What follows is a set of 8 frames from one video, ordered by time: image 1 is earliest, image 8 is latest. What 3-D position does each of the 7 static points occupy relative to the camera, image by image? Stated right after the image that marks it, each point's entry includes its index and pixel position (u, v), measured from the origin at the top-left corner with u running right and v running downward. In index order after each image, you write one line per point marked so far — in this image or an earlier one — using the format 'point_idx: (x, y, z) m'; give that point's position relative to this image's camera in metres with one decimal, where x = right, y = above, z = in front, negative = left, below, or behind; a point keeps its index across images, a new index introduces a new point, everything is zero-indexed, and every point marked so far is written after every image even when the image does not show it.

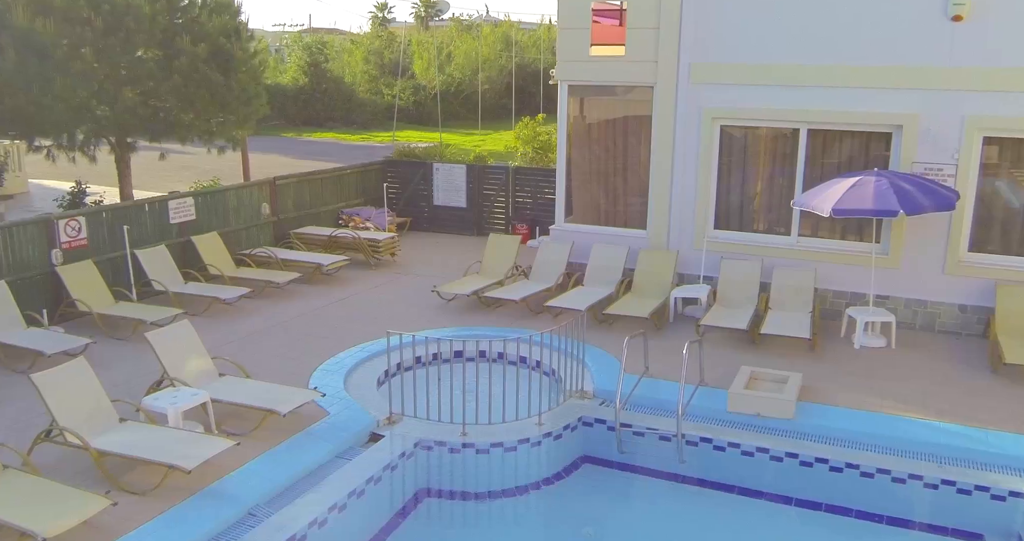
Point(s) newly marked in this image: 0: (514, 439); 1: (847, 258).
0: (0.0, -1.7, +7.9) m
1: (+4.2, +0.1, +9.9) m
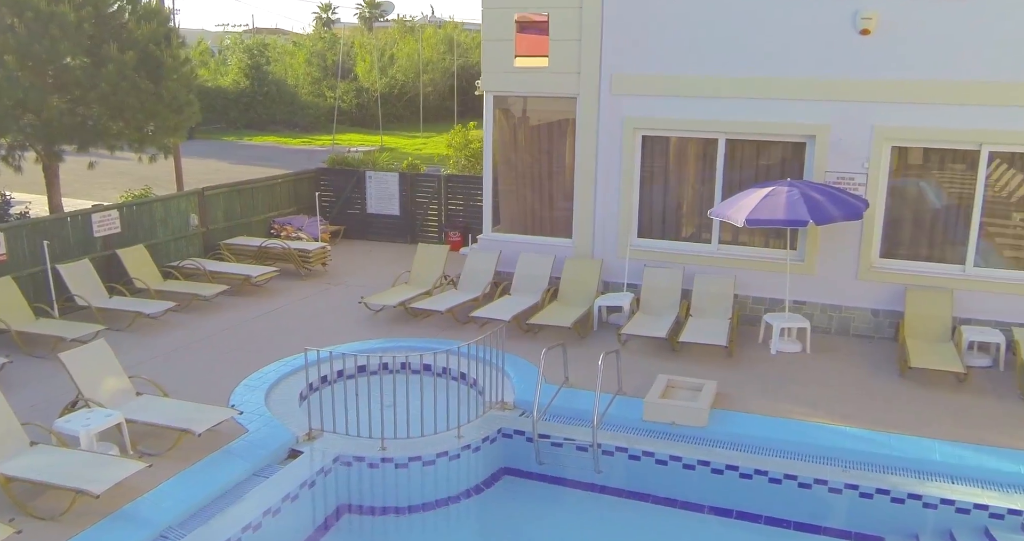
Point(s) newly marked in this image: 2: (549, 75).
0: (-0.8, -1.8, +8.0) m
1: (+3.2, +0.1, +10.1) m
2: (+0.5, +2.7, +10.6) m
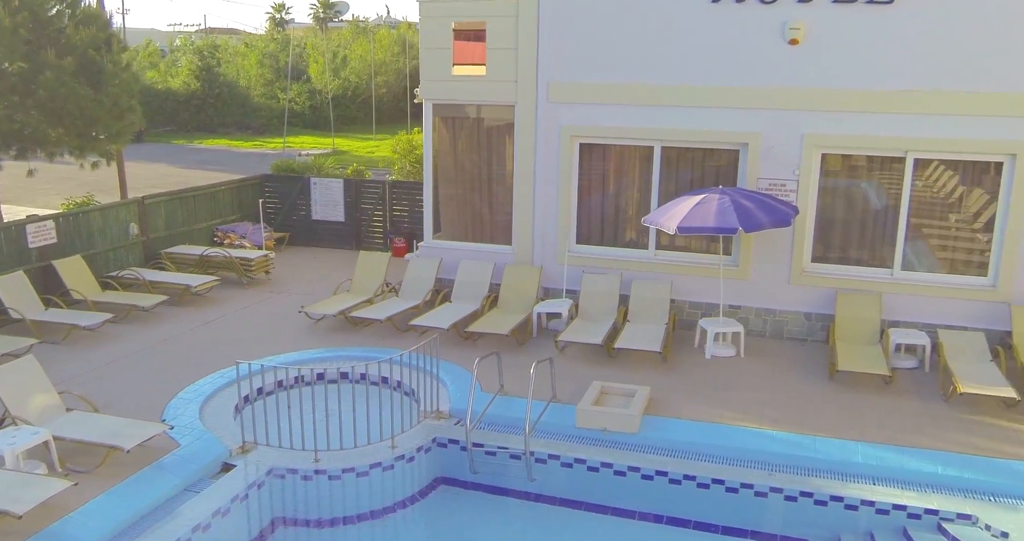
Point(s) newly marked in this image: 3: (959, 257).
0: (-1.5, -2.0, +8.0) m
1: (+2.4, 0.0, +10.3) m
2: (-0.3, +2.6, +10.7) m
3: (+5.7, +0.2, +9.9) m
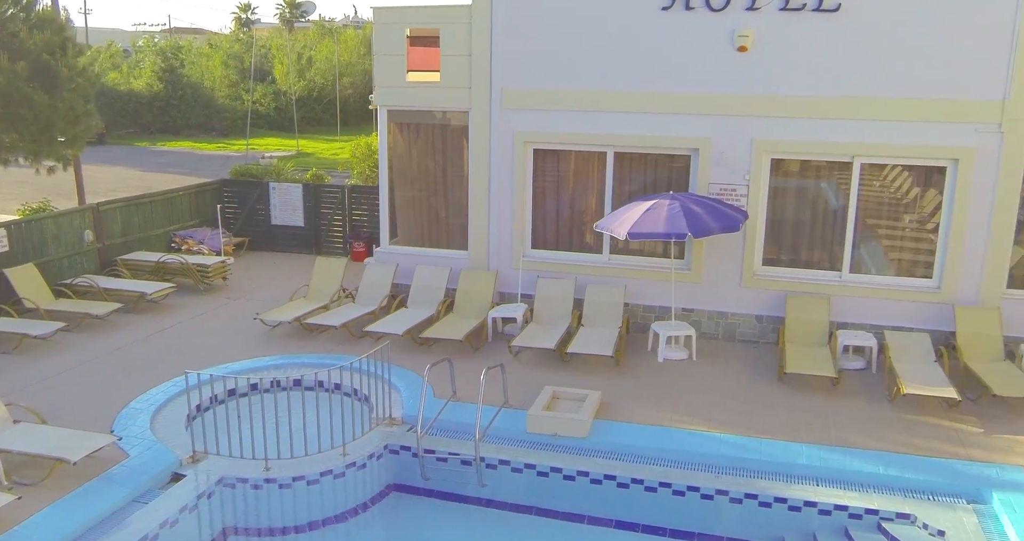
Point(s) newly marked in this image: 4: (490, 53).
0: (-2.0, -2.1, +8.0) m
1: (+1.8, -0.1, +10.4) m
2: (-0.9, +2.5, +10.7) m
3: (+5.1, +0.1, +10.1) m
4: (-0.3, +2.9, +10.4) m
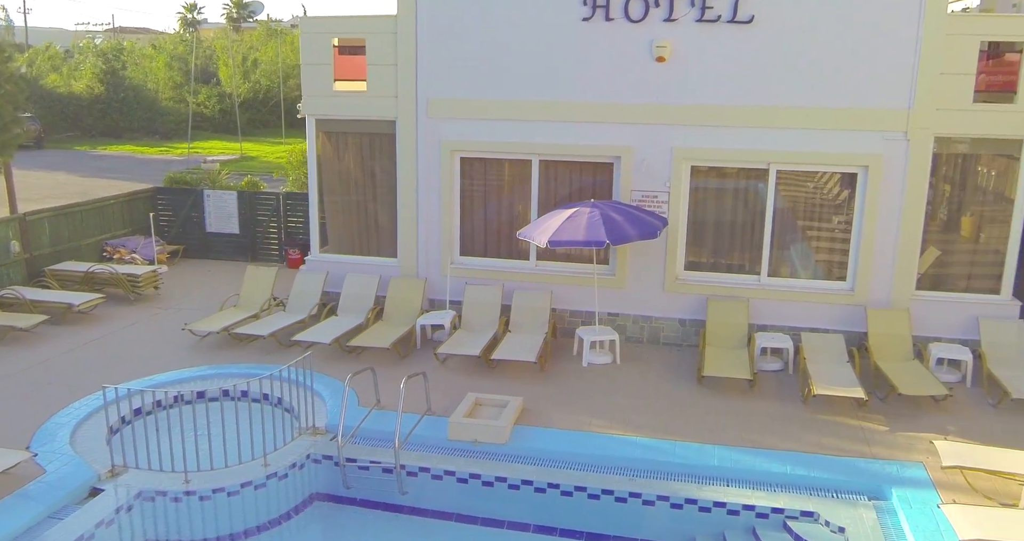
0: (-2.9, -2.2, +8.1) m
1: (+0.9, -0.1, +10.6) m
2: (-2.0, +2.4, +10.7) m
3: (+4.2, +0.1, +10.5) m
4: (-1.3, +2.8, +10.5) m
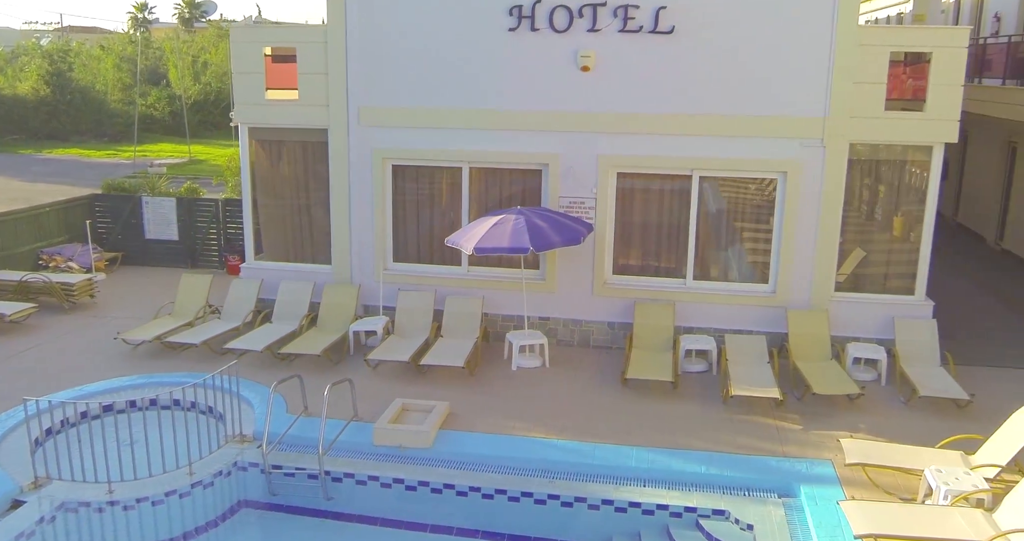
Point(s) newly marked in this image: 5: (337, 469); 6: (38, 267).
0: (-3.7, -2.3, +8.2) m
1: (-0.1, -0.2, +10.8) m
2: (-2.9, +2.3, +10.8) m
3: (+3.2, +0.1, +10.8) m
4: (-2.3, +2.7, +10.6) m
5: (-1.9, -2.2, +8.5) m
6: (-7.8, +0.1, +12.8) m
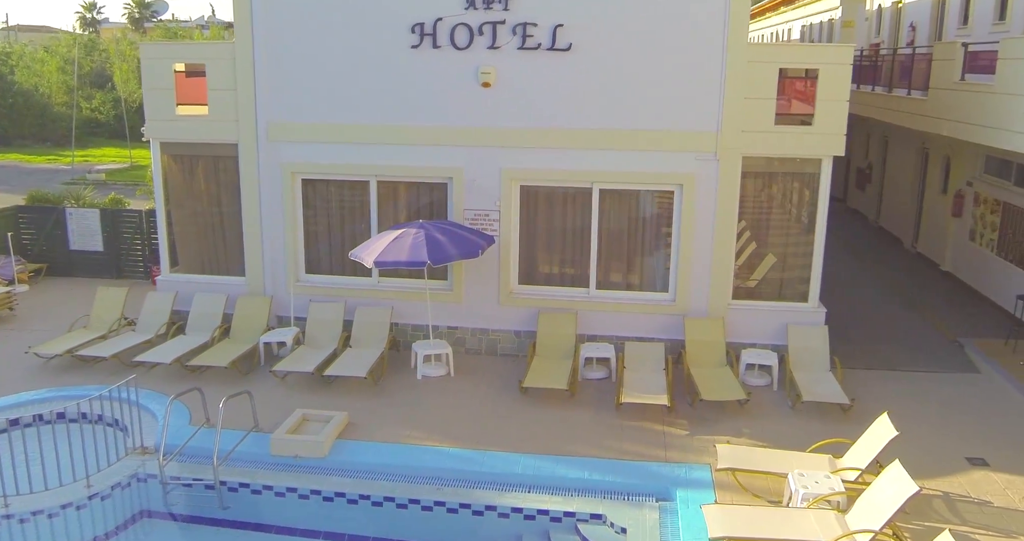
0: (-4.9, -2.5, +8.4) m
1: (-1.4, -0.4, +11.1) m
2: (-4.2, +2.1, +11.0) m
3: (+1.9, -0.1, +11.1) m
4: (-3.6, +2.5, +10.8) m
5: (-3.1, -2.4, +8.8) m
6: (-9.1, -0.1, +12.9) m
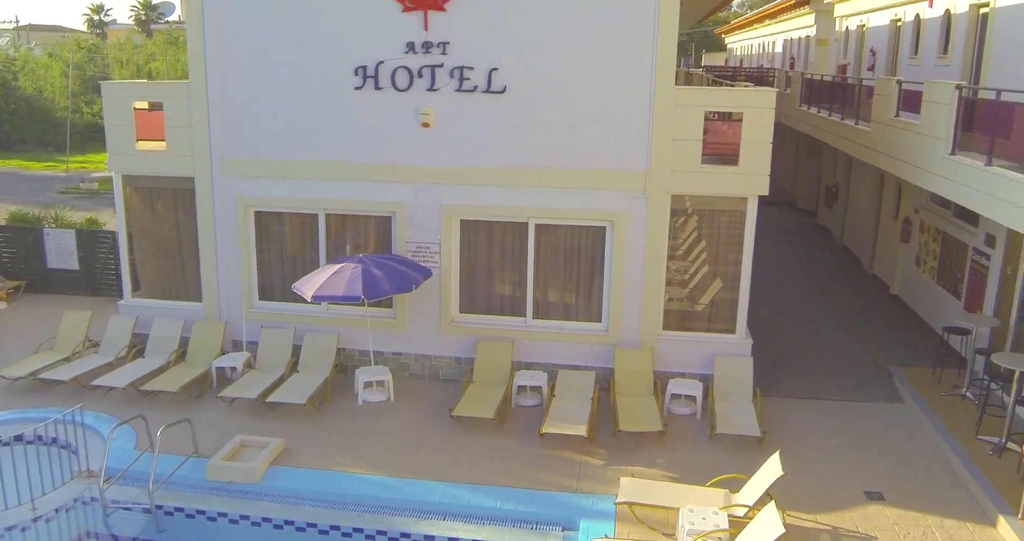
0: (-5.9, -3.0, +9.1) m
1: (-2.3, -0.8, +11.7) m
2: (-5.1, +1.7, +11.6) m
3: (+1.0, -0.5, +11.6) m
4: (-4.4, +2.1, +11.4) m
5: (-4.1, -2.8, +9.4) m
6: (-10.0, -0.5, +13.7) m
